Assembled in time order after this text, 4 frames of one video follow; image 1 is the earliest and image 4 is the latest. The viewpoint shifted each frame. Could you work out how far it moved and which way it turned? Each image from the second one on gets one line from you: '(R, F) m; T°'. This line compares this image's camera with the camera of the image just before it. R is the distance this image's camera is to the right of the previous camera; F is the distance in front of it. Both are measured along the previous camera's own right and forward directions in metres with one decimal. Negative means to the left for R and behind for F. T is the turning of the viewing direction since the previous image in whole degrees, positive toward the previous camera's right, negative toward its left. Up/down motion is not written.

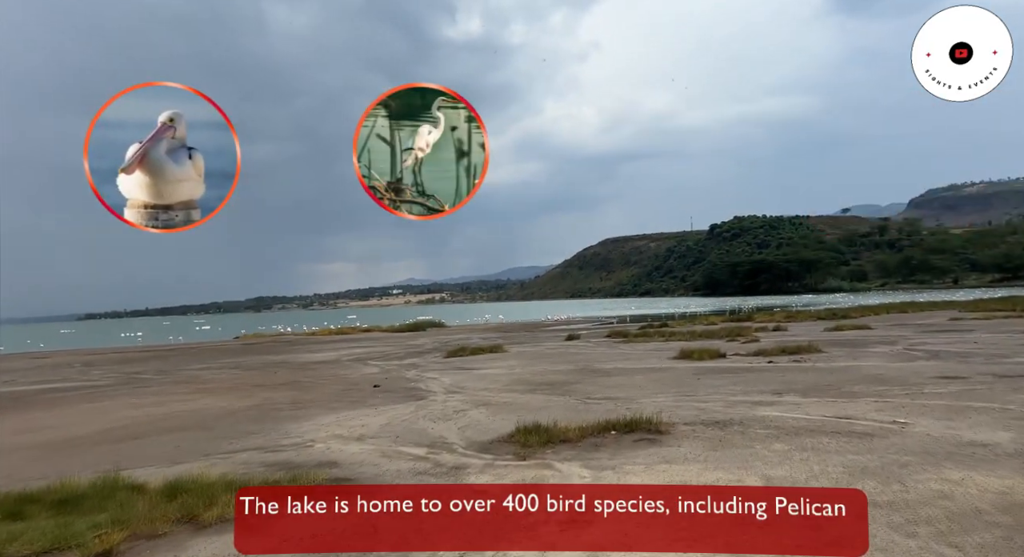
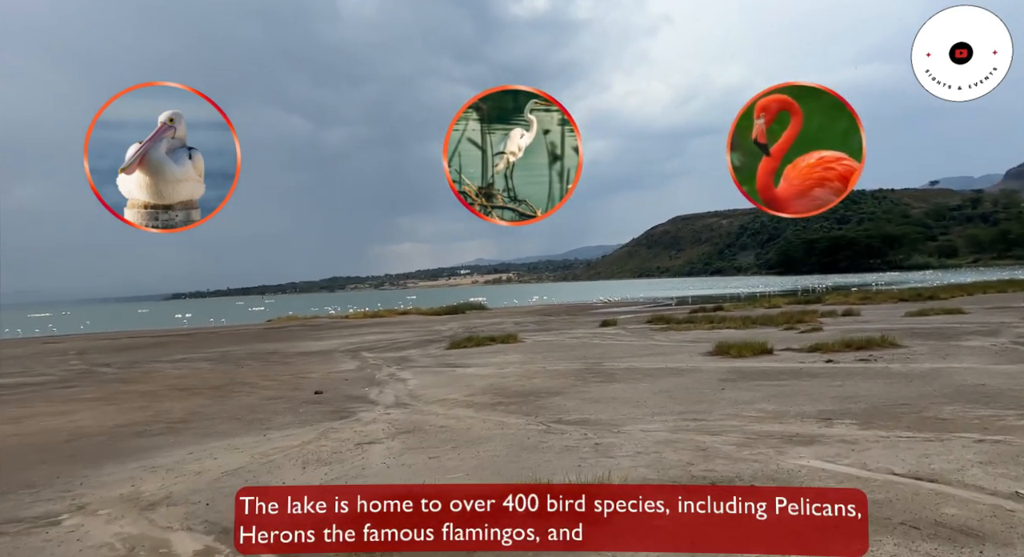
(+2.1, +4.0) m; -6°
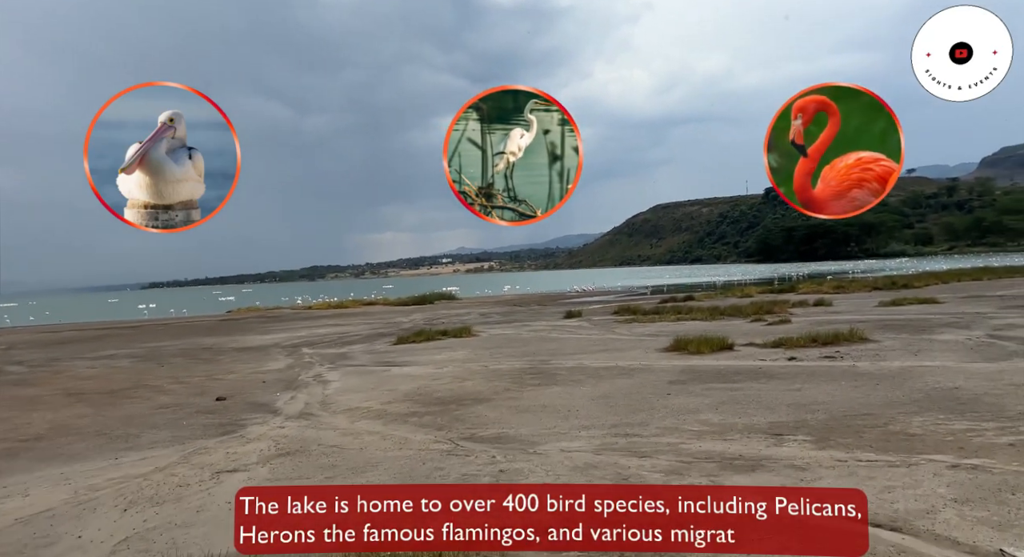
(+1.1, +1.6) m; +2°
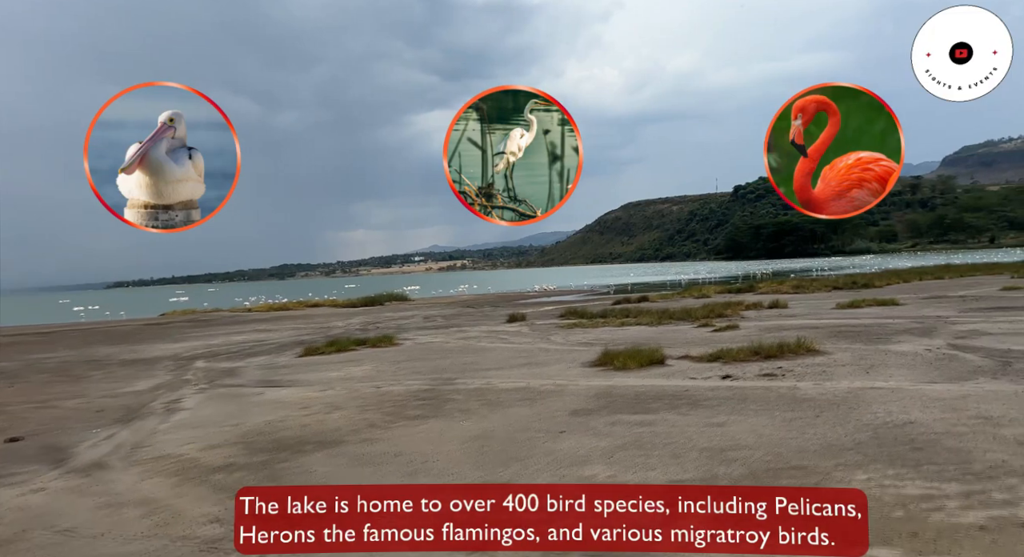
(+1.7, +2.3) m; +2°
